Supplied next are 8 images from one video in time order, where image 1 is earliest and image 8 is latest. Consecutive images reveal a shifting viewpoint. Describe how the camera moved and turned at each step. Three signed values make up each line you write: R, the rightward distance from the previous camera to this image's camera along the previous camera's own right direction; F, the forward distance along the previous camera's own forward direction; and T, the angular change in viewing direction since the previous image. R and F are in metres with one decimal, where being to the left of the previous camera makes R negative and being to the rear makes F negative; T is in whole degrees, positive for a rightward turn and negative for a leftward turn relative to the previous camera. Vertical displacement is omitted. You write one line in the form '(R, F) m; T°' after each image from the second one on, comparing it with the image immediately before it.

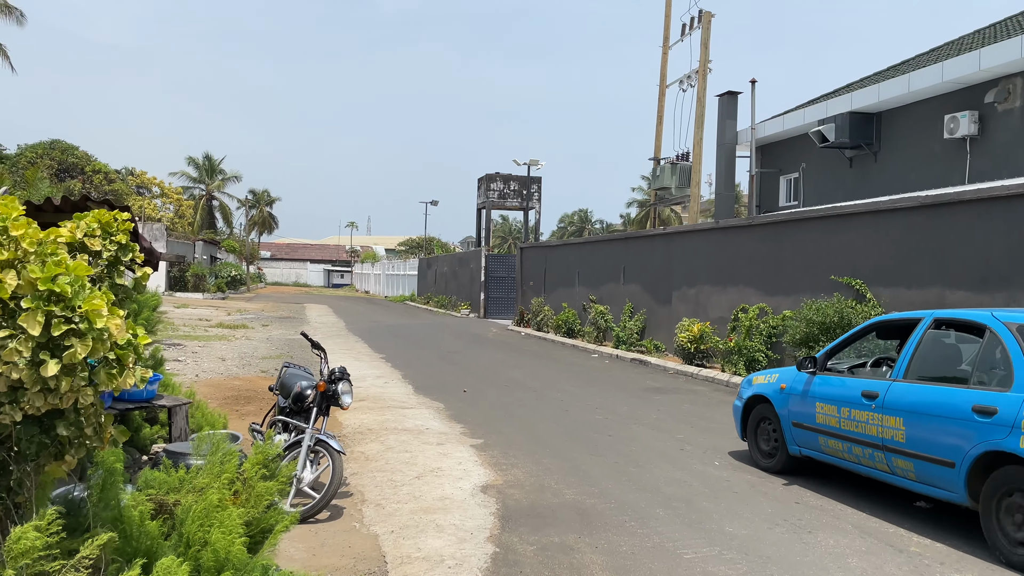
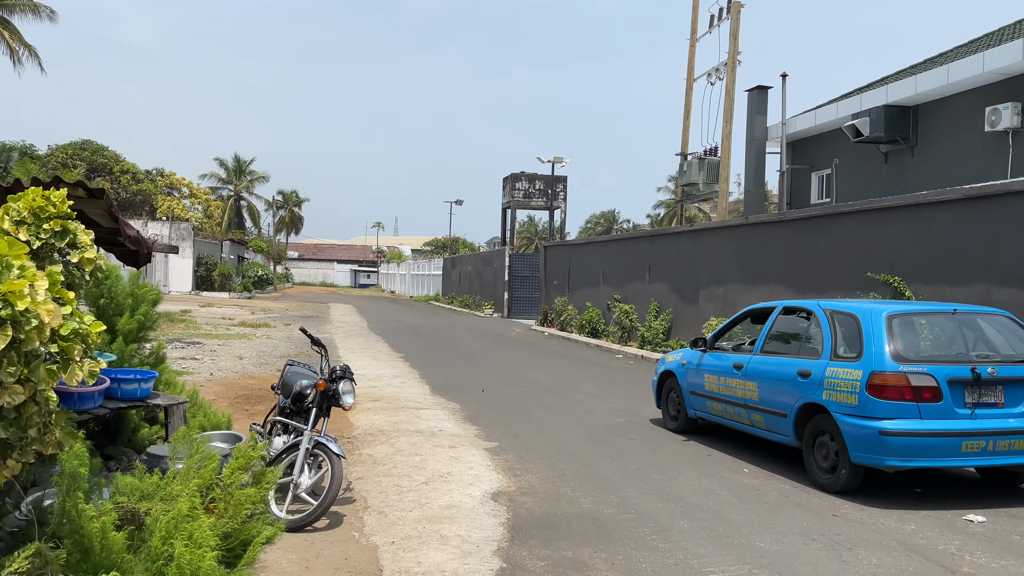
(+0.1, +0.4) m; -2°
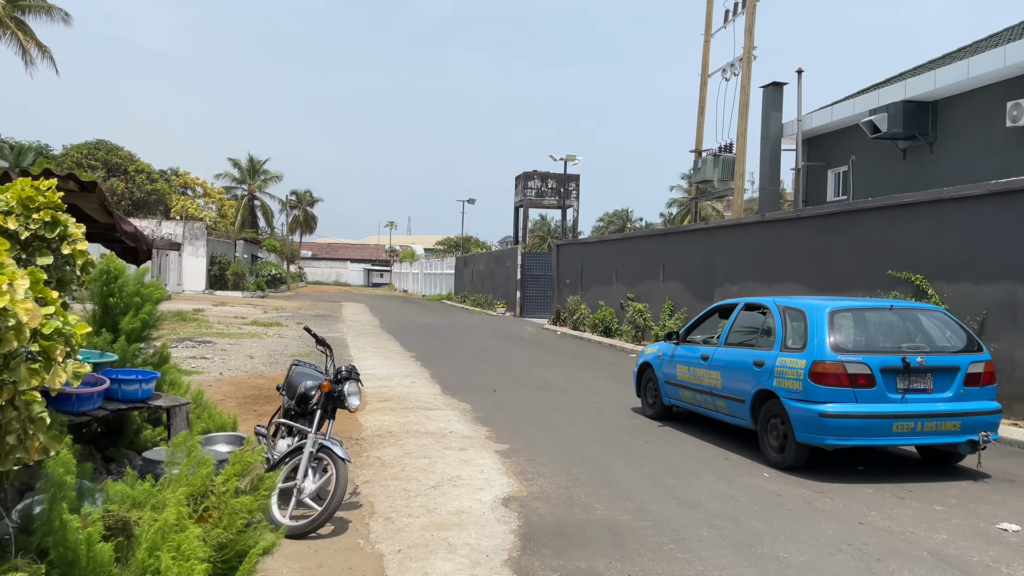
(0.0, +0.2) m; -1°
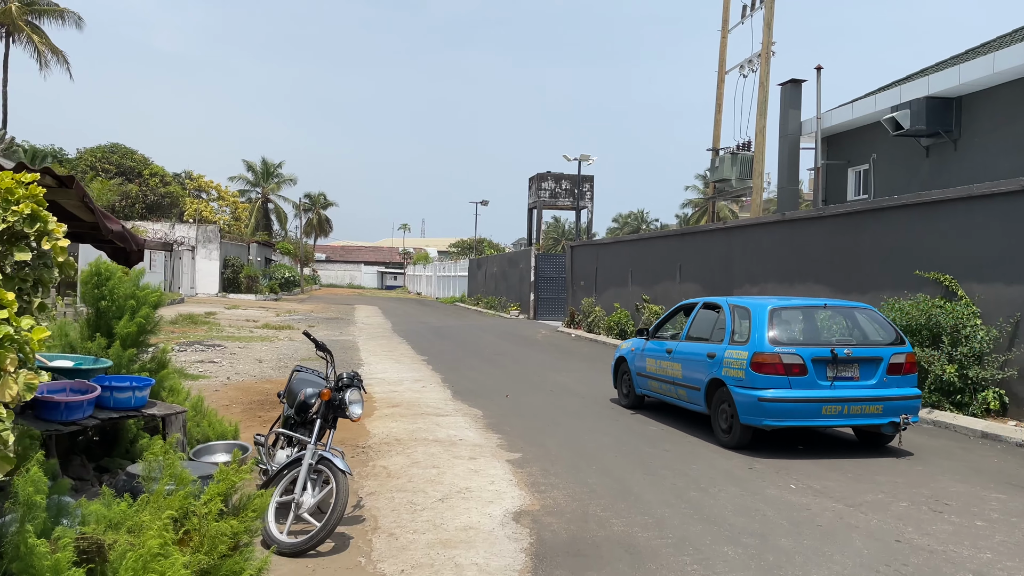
(0.0, +0.3) m; -1°
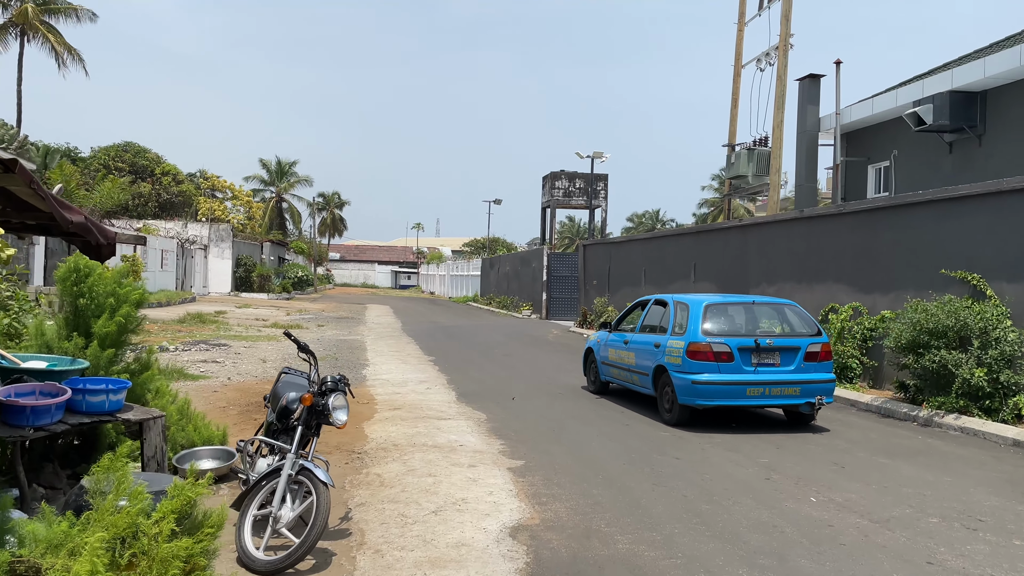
(+0.1, +0.3) m; -1°
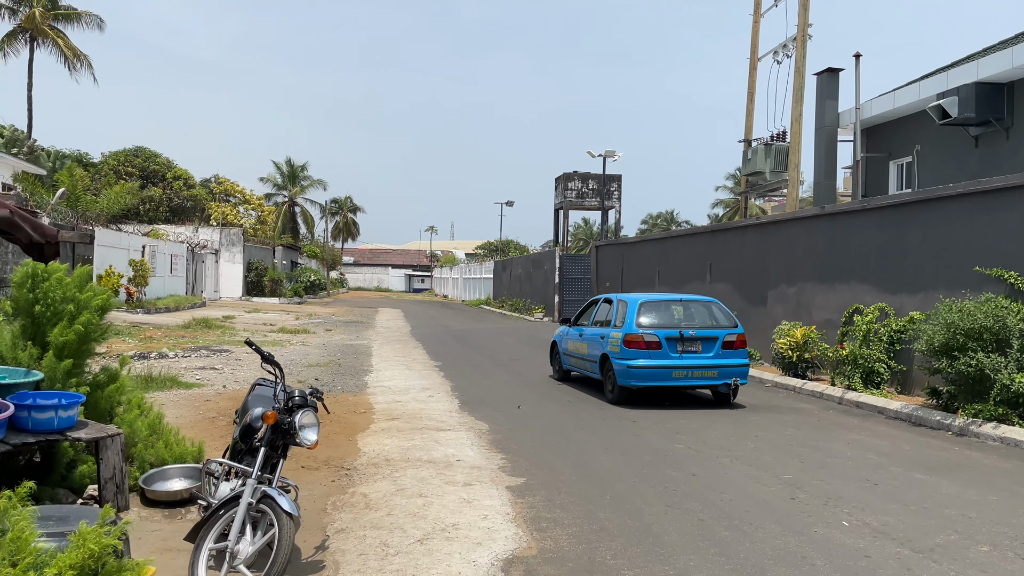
(+0.1, +0.5) m; -1°
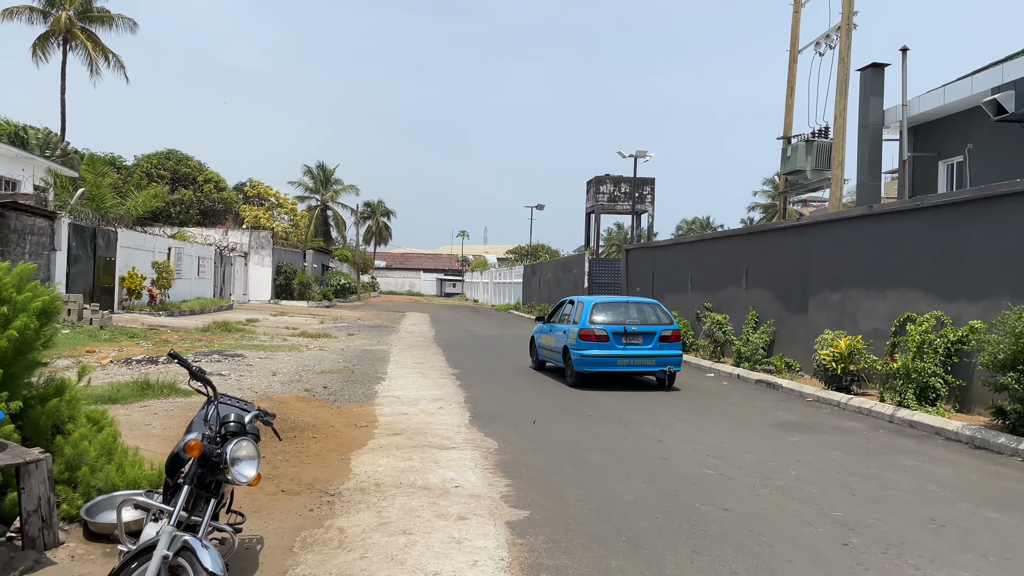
(+0.2, +0.8) m; -3°
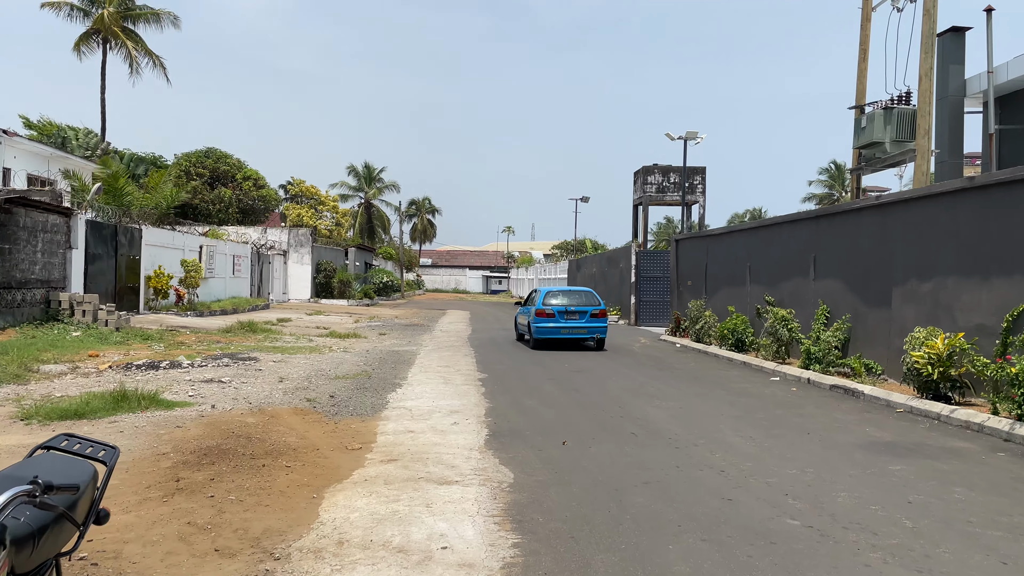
(+0.2, +1.5) m; -4°
